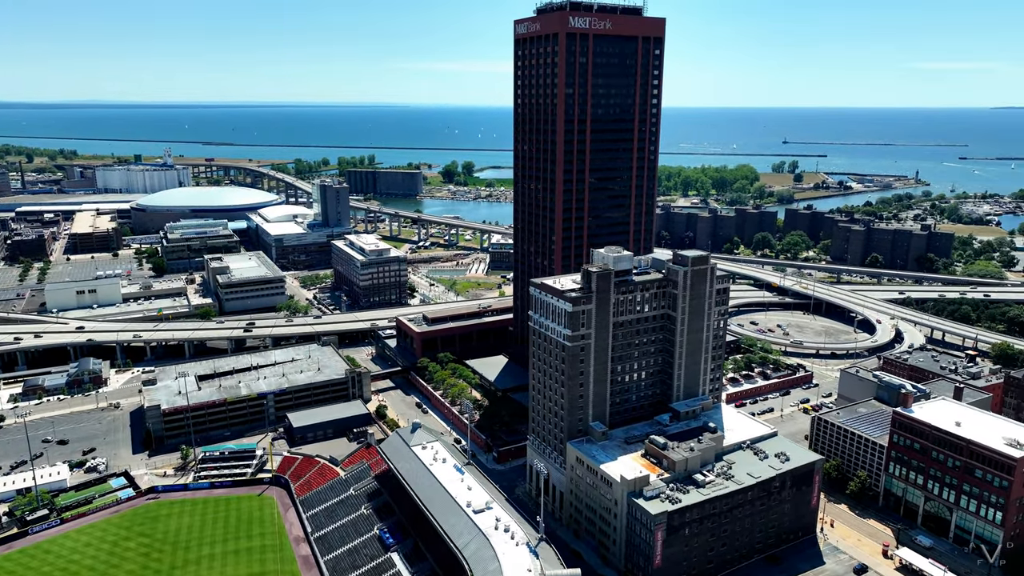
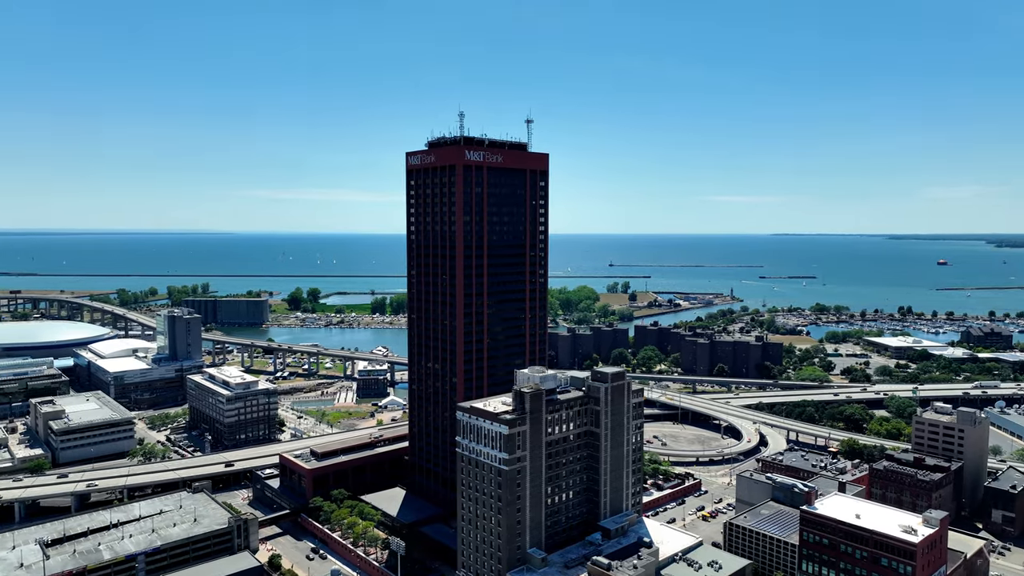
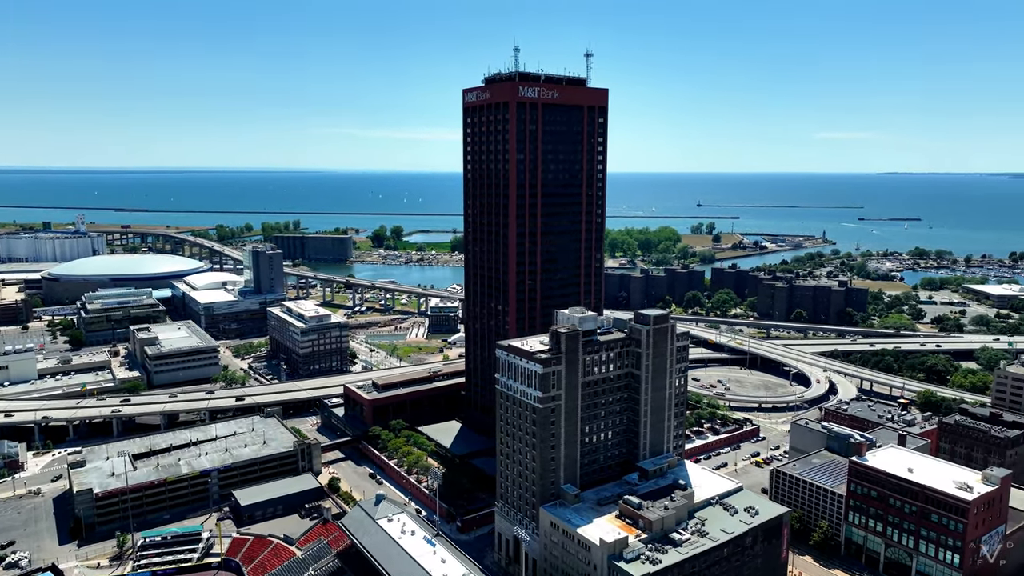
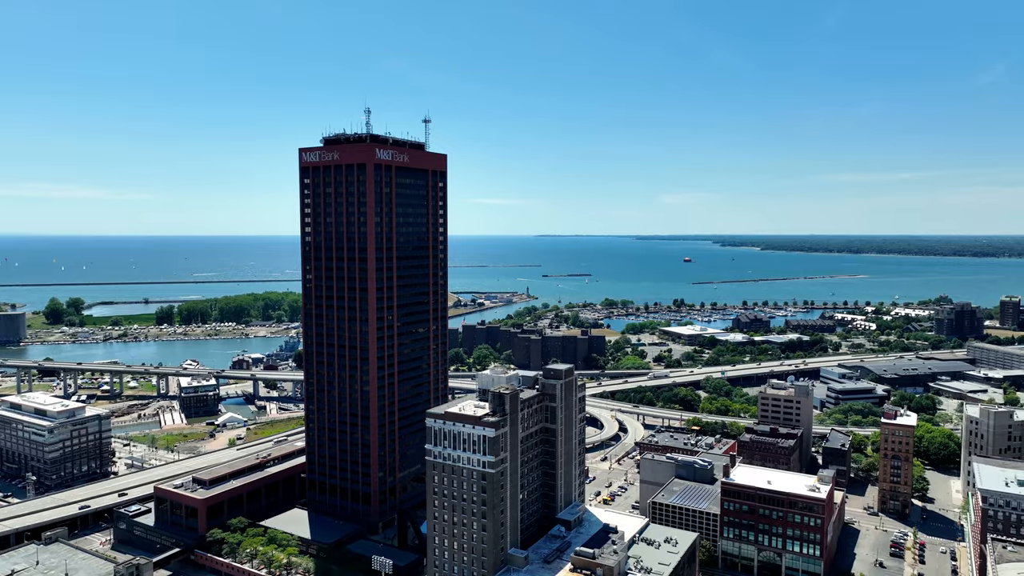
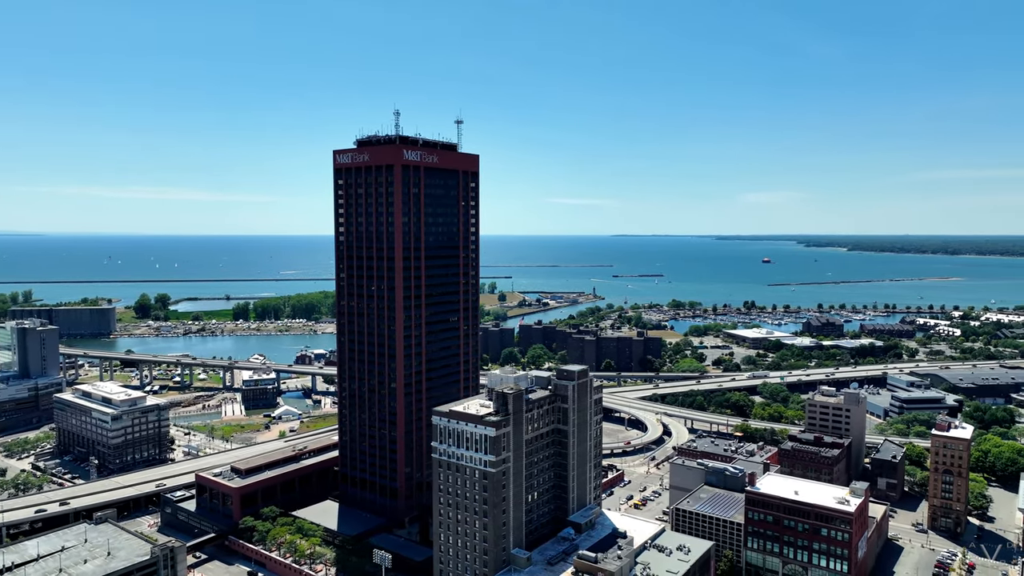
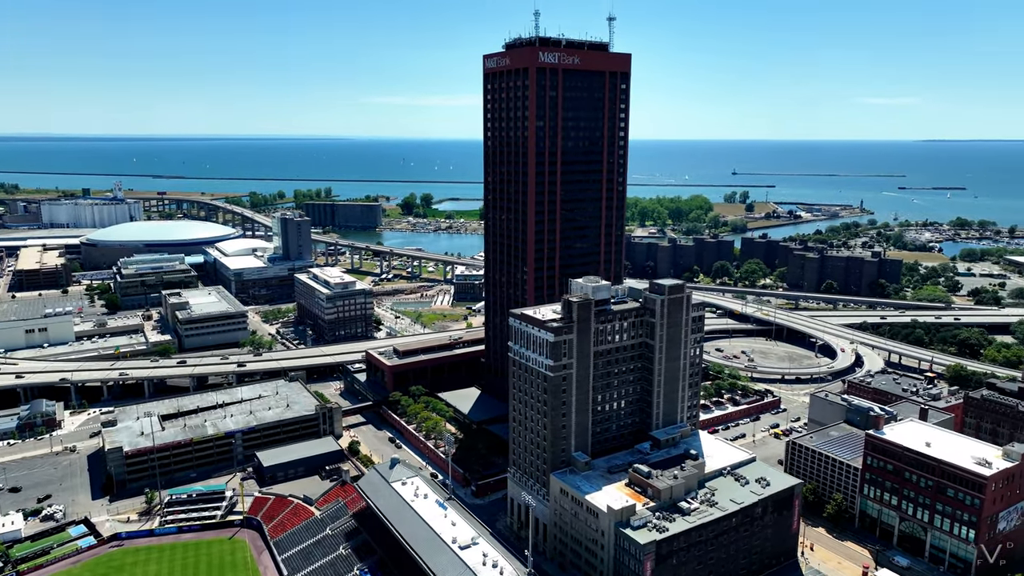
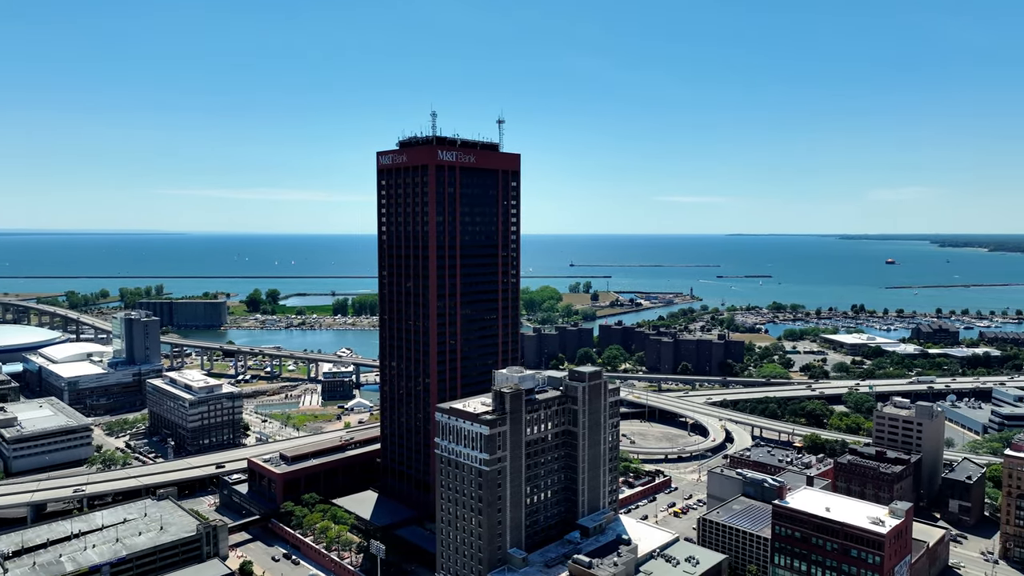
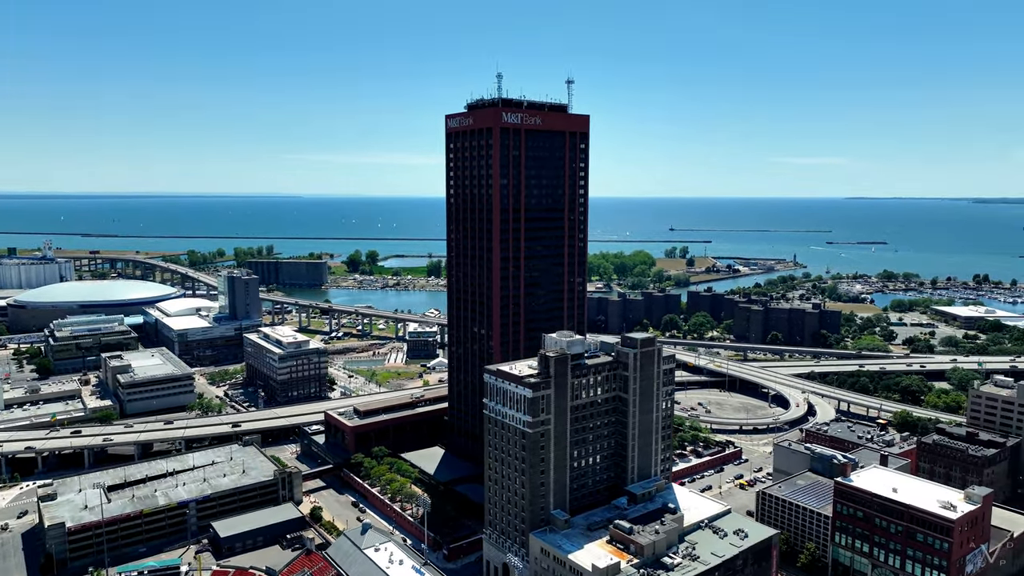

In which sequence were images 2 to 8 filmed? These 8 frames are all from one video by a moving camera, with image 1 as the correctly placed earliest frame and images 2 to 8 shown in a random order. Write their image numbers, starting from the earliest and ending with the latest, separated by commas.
6, 3, 8, 2, 7, 5, 4
